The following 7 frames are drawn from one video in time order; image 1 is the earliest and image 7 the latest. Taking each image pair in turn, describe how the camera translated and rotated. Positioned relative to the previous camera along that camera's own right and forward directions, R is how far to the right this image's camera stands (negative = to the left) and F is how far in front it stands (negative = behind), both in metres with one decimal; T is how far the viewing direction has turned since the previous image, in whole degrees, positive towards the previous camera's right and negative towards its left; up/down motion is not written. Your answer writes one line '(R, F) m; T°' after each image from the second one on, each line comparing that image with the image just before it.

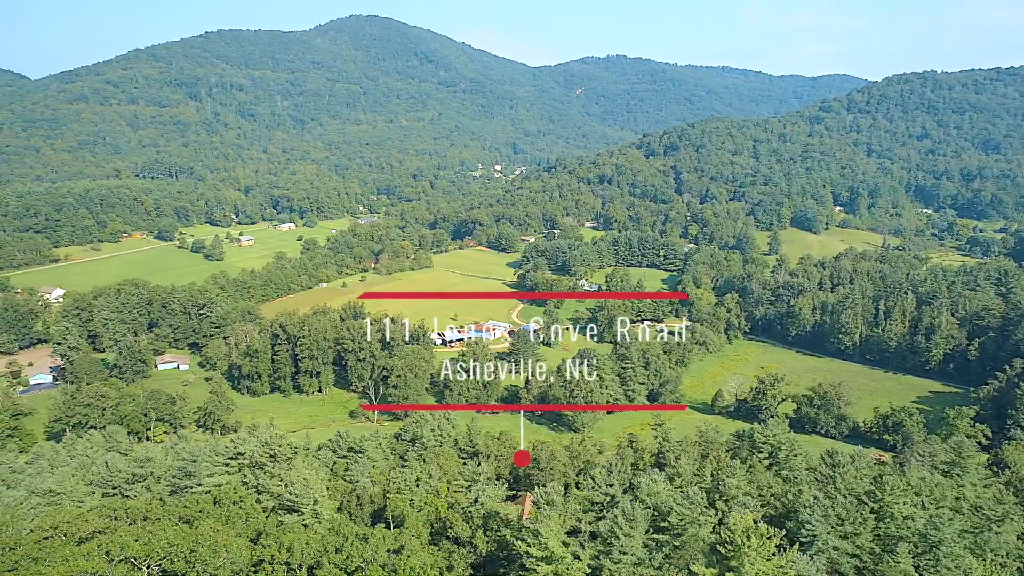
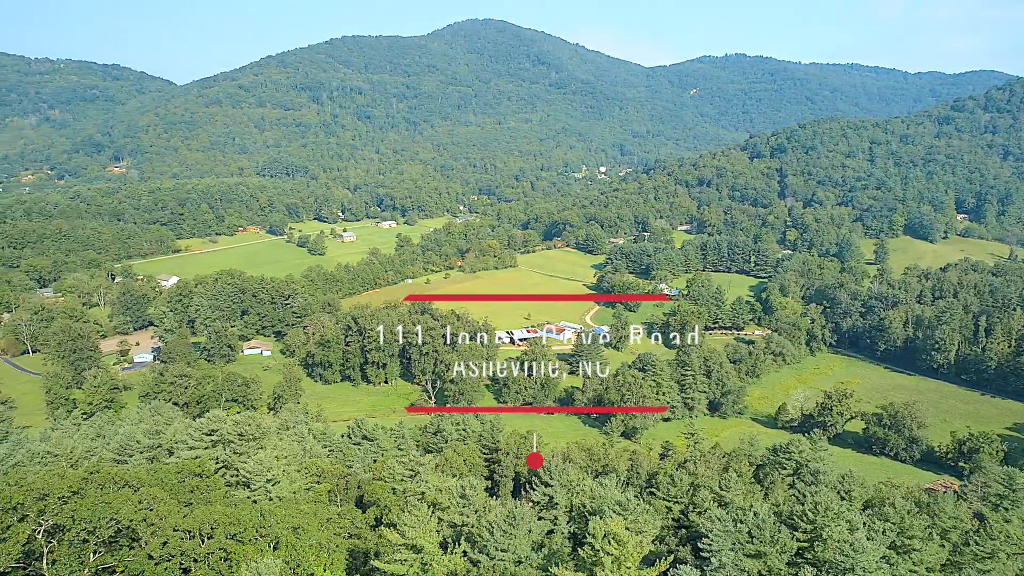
(+3.8, +0.1) m; -9°
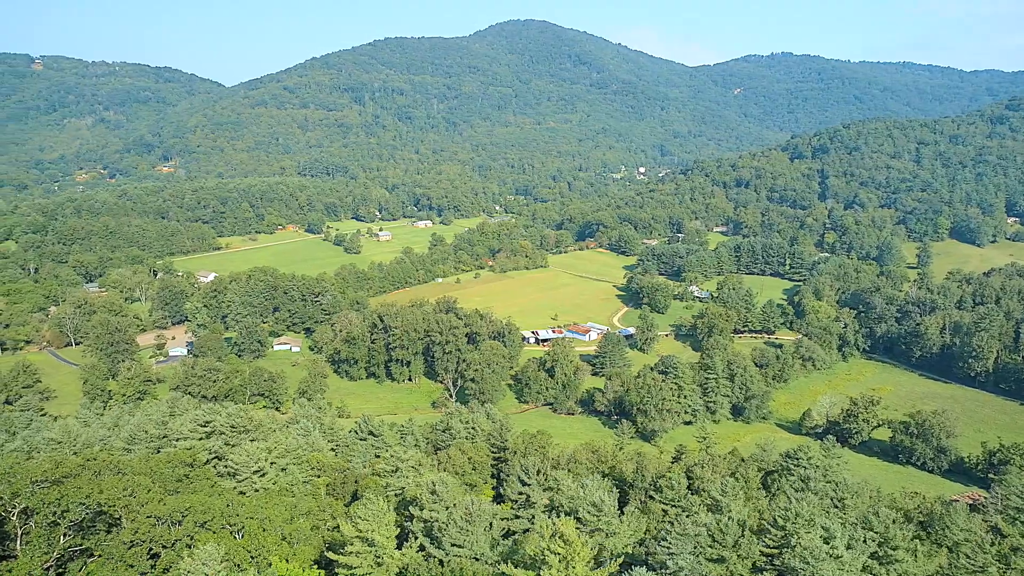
(+1.4, 0.0) m; -3°
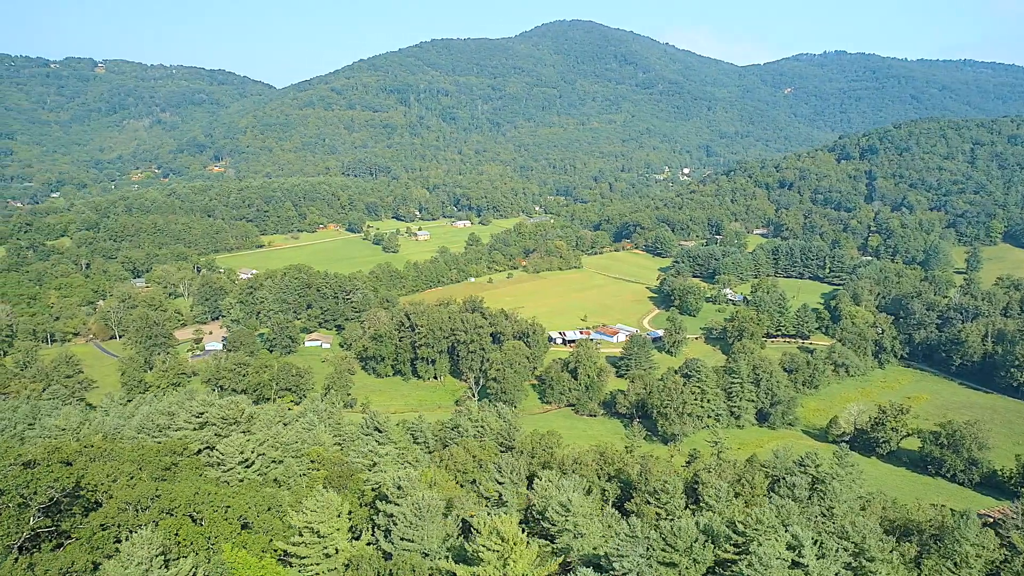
(+1.6, 0.0) m; -4°
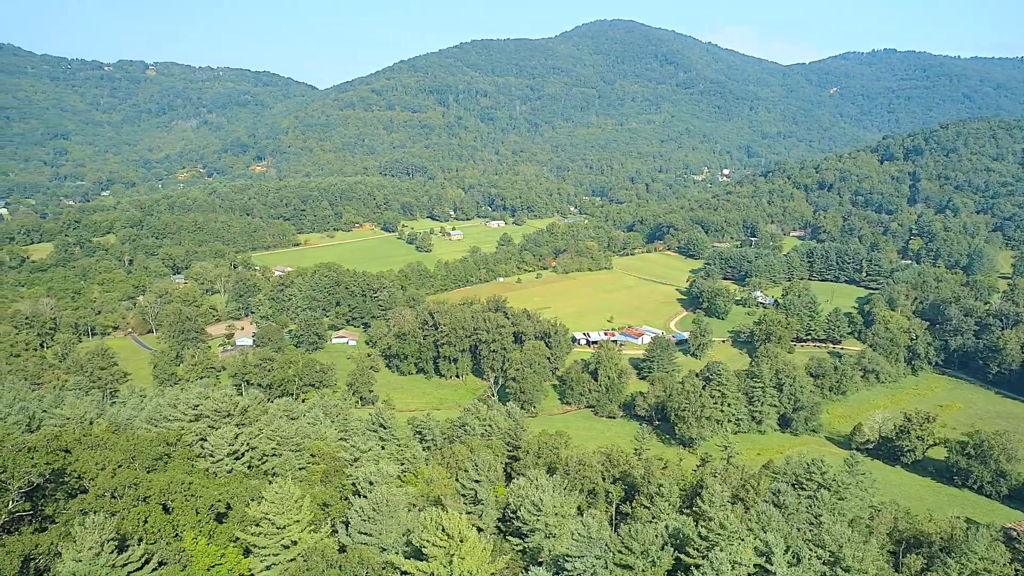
(+1.4, 0.0) m; -3°
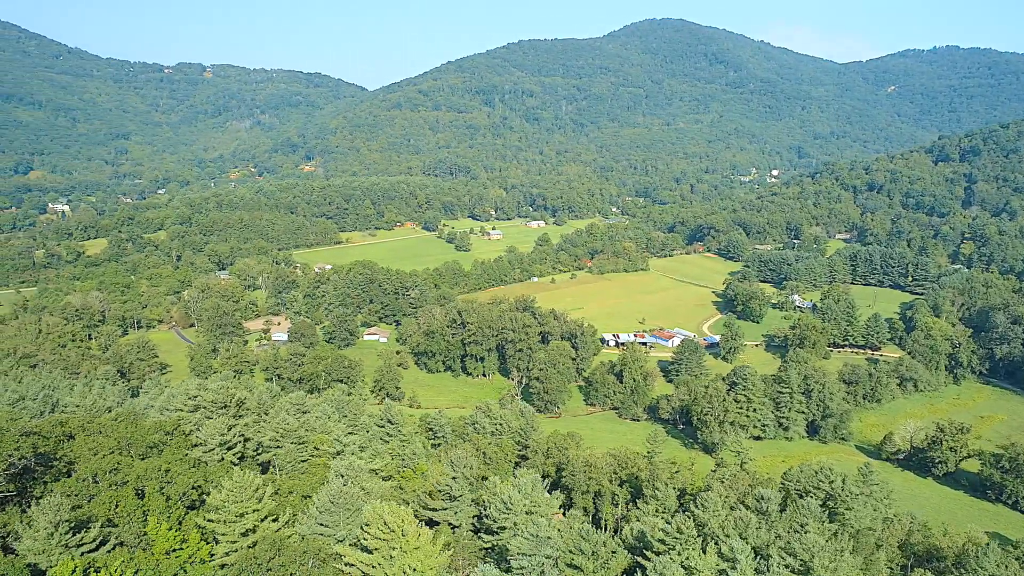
(+1.6, 0.0) m; -4°
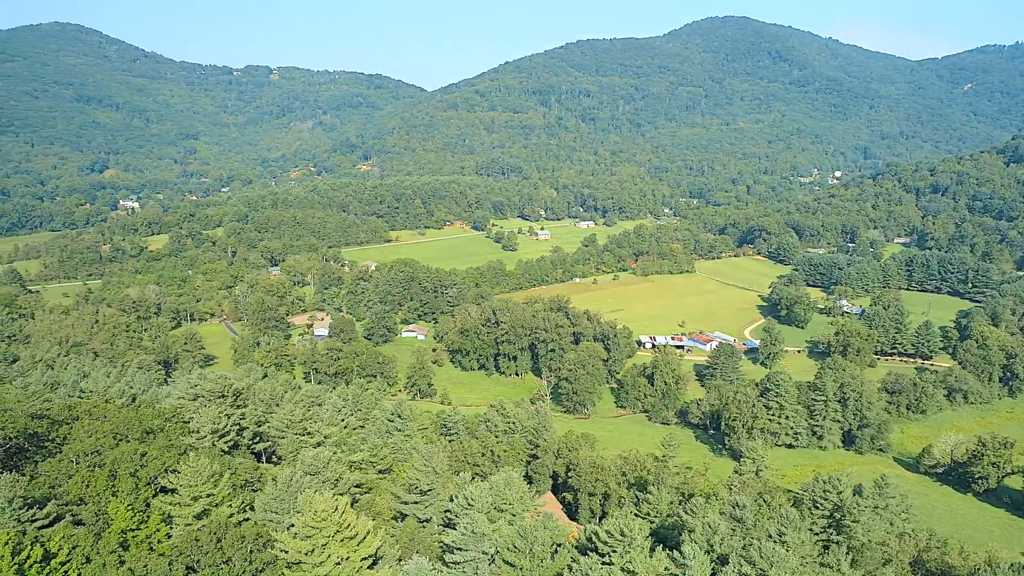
(+2.0, 0.0) m; -5°
